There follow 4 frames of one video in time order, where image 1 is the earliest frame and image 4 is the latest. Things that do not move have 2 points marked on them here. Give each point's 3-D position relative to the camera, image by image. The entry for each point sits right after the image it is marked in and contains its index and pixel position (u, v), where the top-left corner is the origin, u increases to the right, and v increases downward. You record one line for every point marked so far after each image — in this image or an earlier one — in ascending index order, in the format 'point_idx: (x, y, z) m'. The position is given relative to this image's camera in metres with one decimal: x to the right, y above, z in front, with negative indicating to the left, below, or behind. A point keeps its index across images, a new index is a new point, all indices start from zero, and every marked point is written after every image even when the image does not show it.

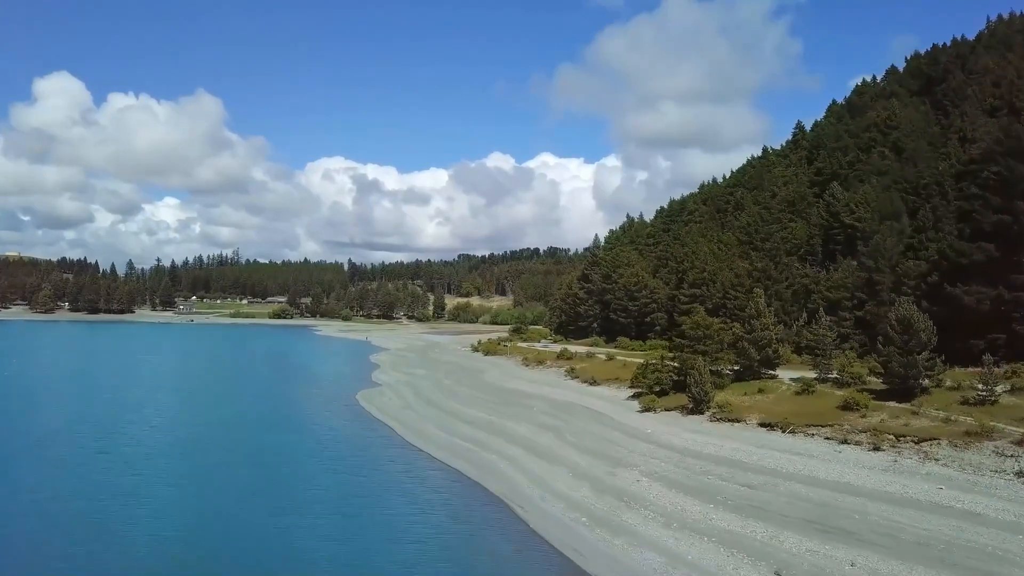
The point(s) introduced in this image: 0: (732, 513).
0: (+6.2, -6.4, +19.5) m
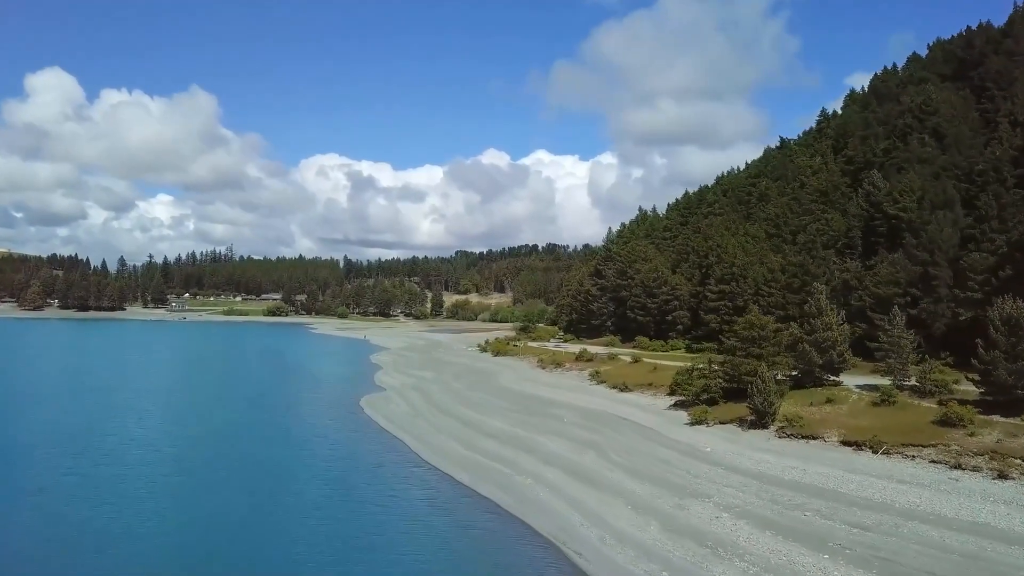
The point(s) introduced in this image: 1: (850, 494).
0: (+7.7, -6.3, +15.3) m
1: (+9.7, -5.9, +19.7) m
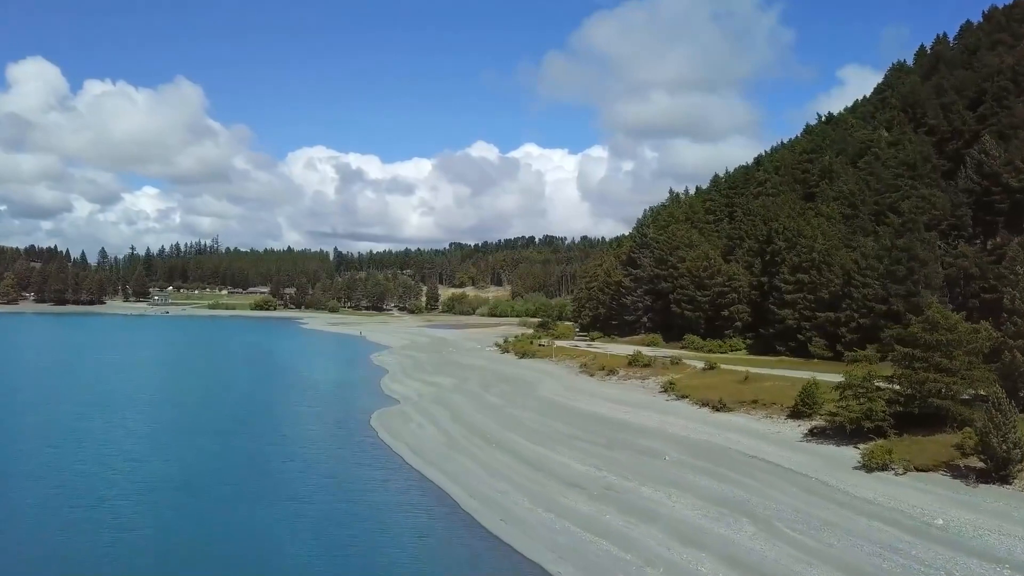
0: (+10.8, -5.9, +6.1) m
1: (+12.8, -5.6, +10.6) m
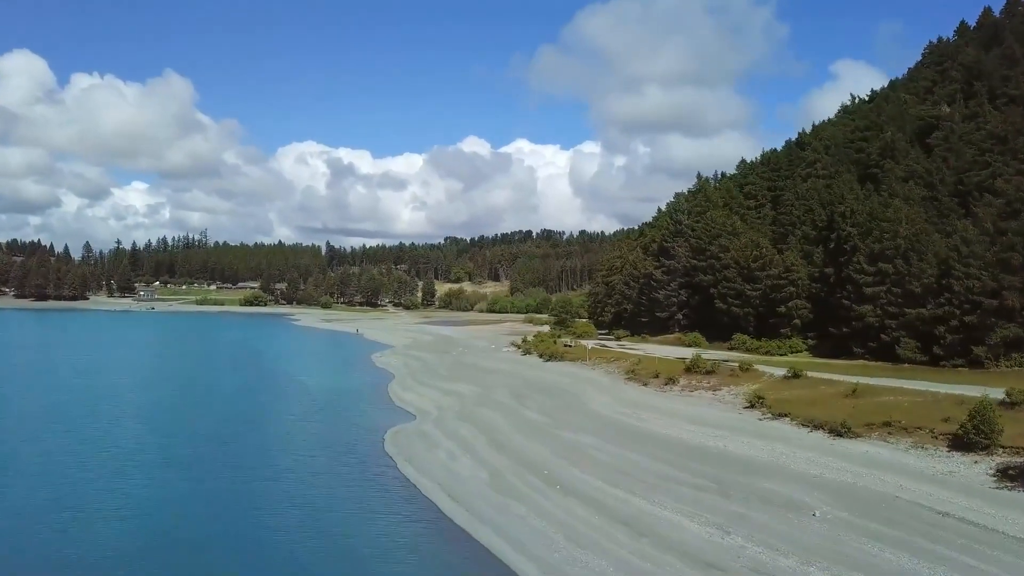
0: (+13.2, -5.7, -0.7) m
1: (+15.1, -5.3, +3.7) m
